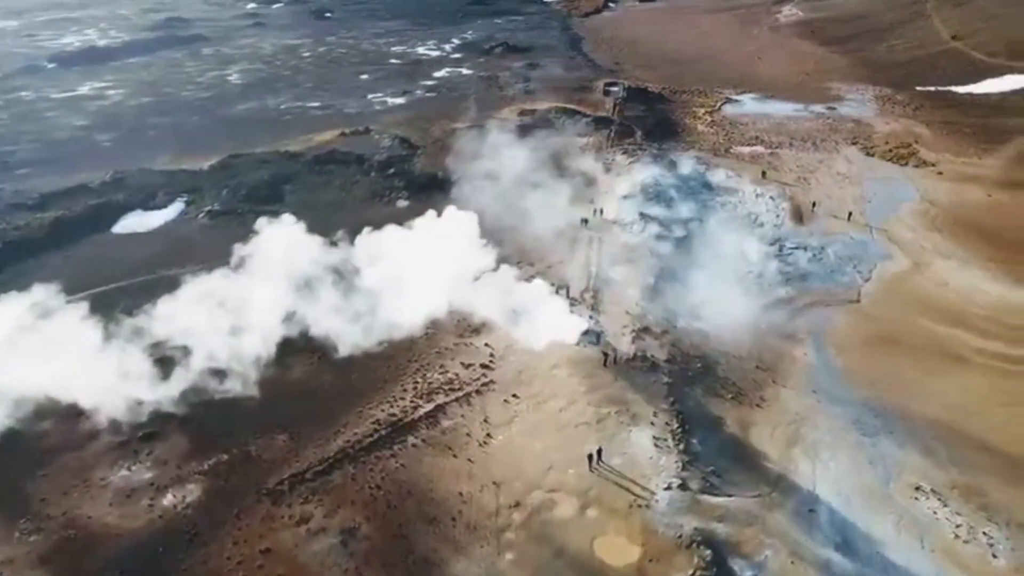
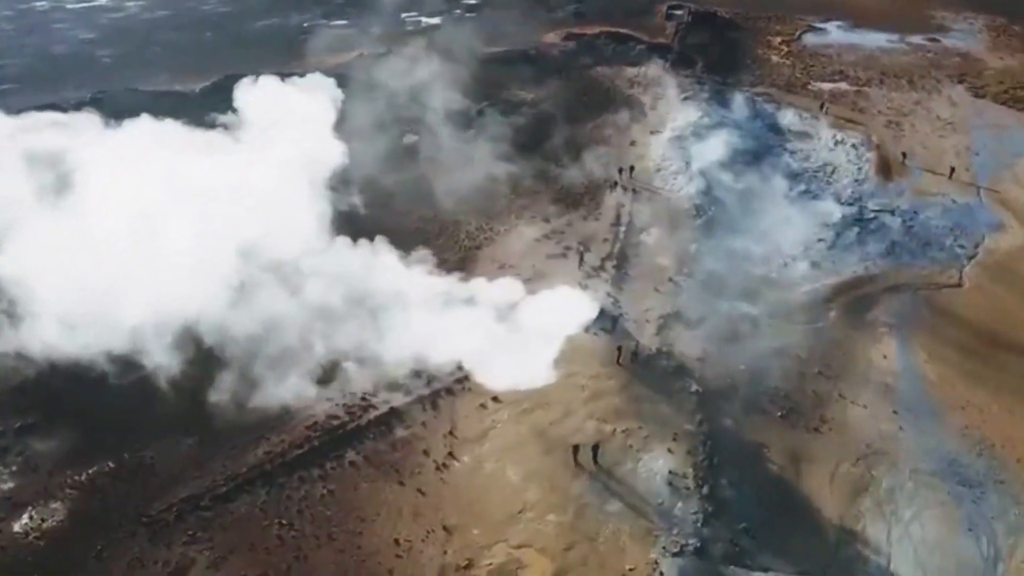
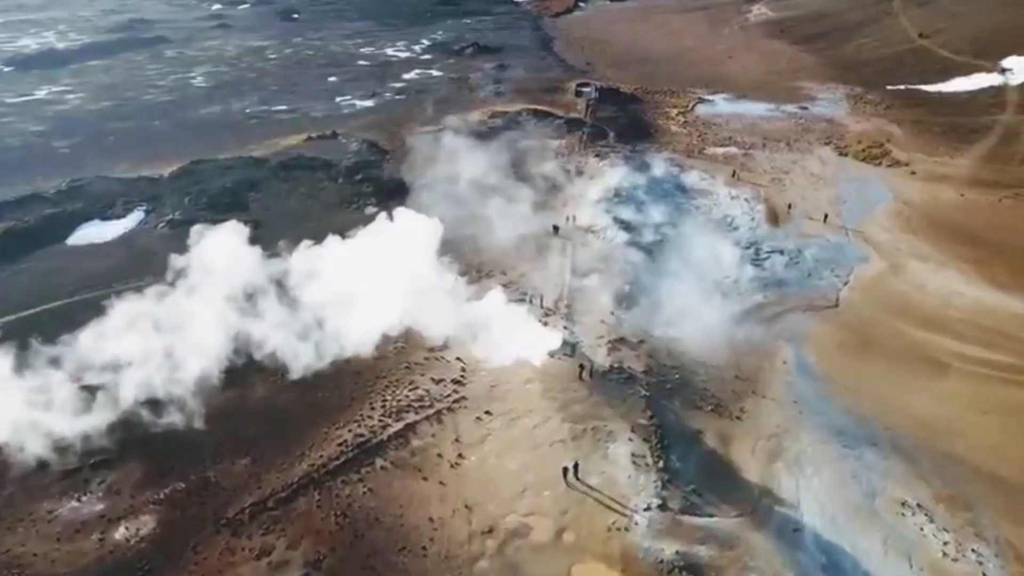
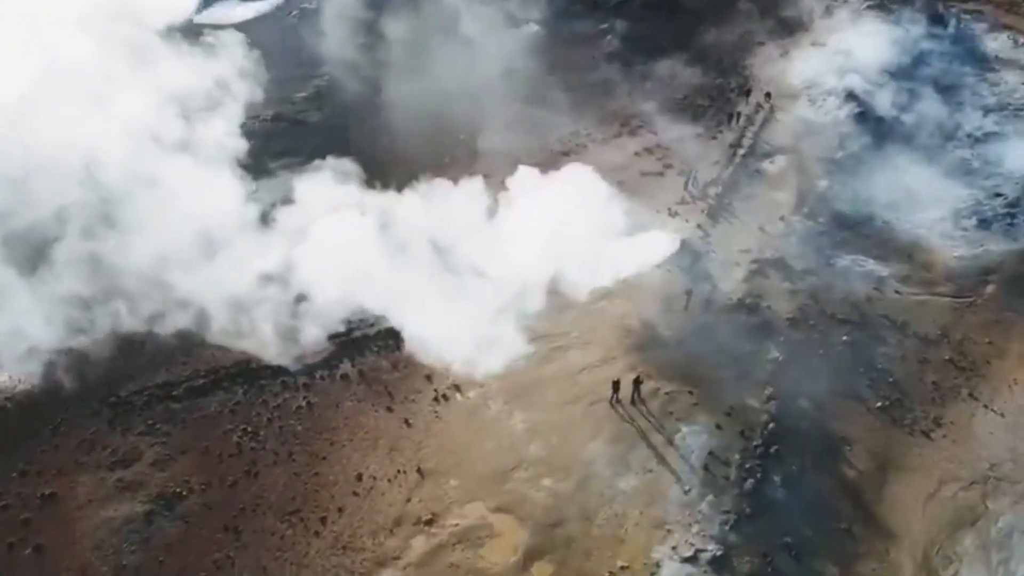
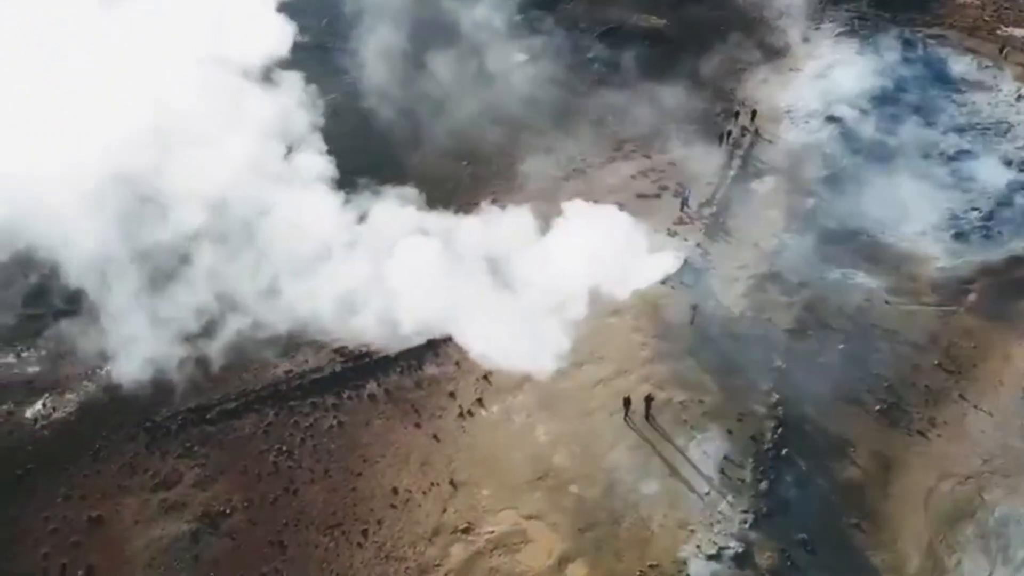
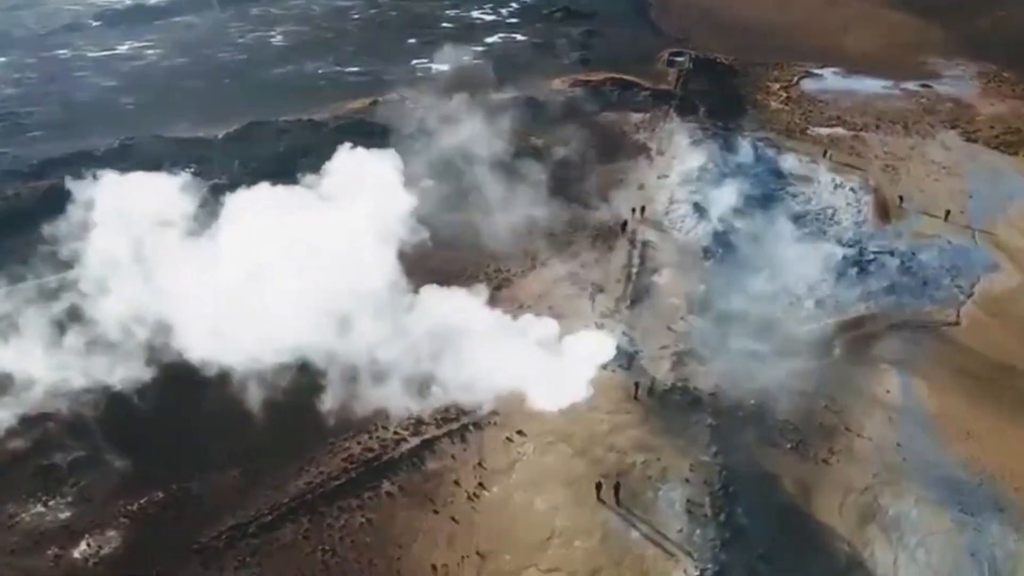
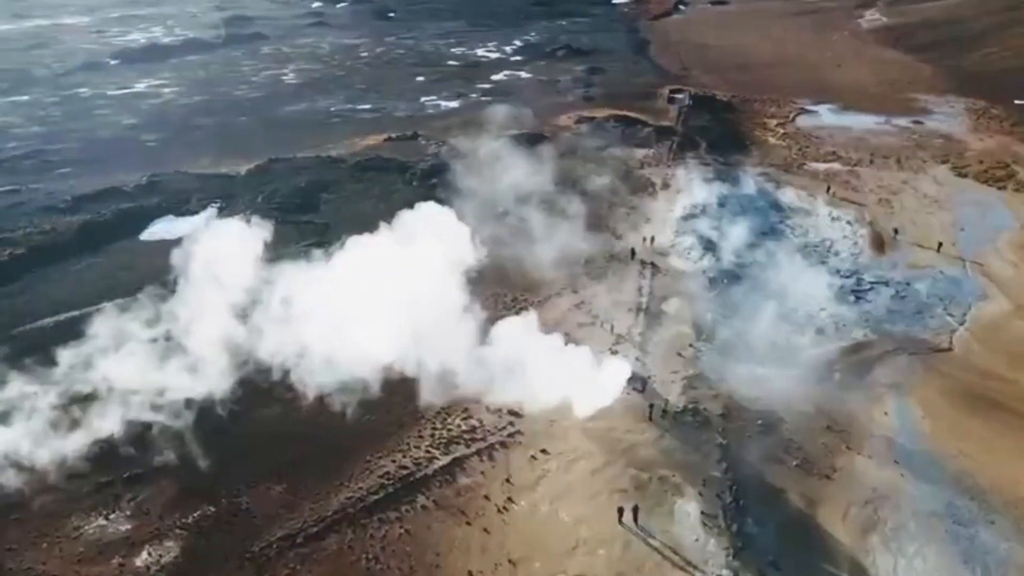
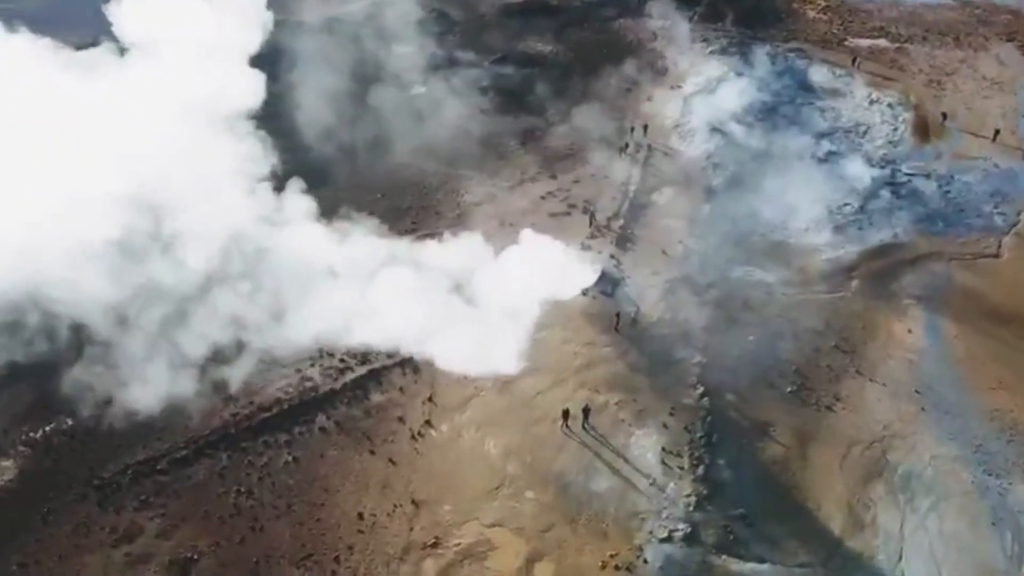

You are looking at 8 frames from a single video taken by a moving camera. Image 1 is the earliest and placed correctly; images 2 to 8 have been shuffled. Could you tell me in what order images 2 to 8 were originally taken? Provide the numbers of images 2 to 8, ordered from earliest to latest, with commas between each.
3, 7, 6, 2, 8, 5, 4
